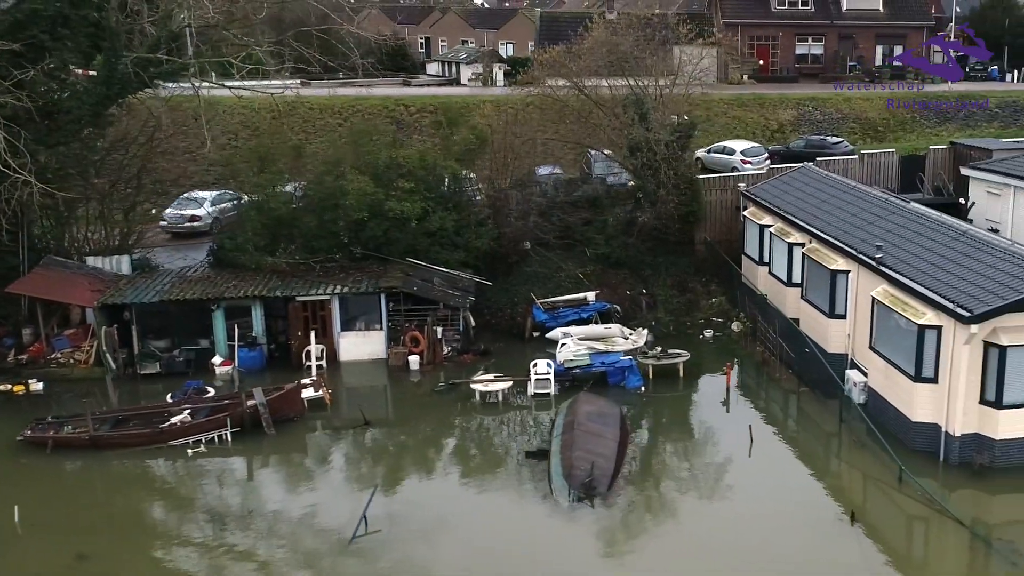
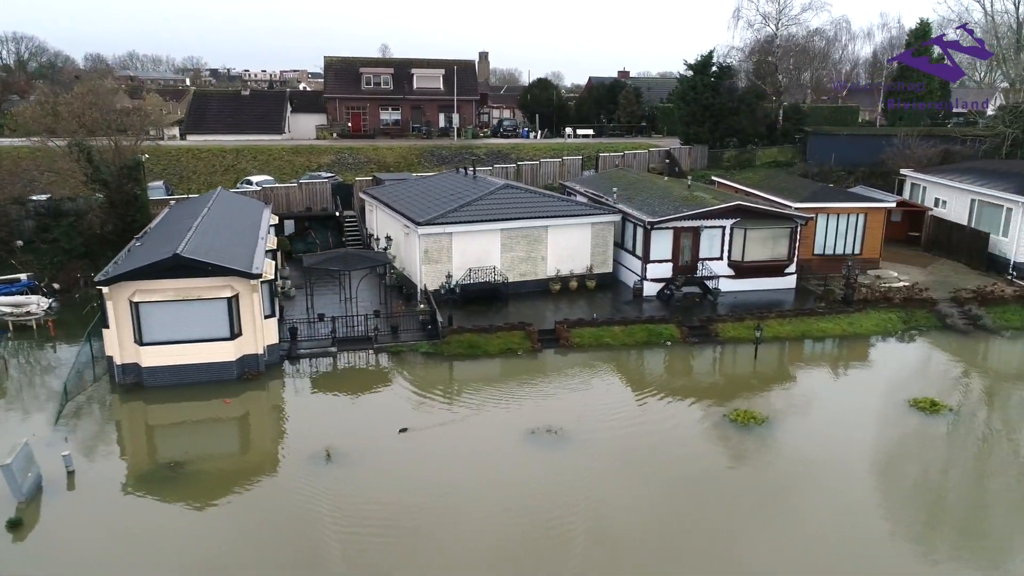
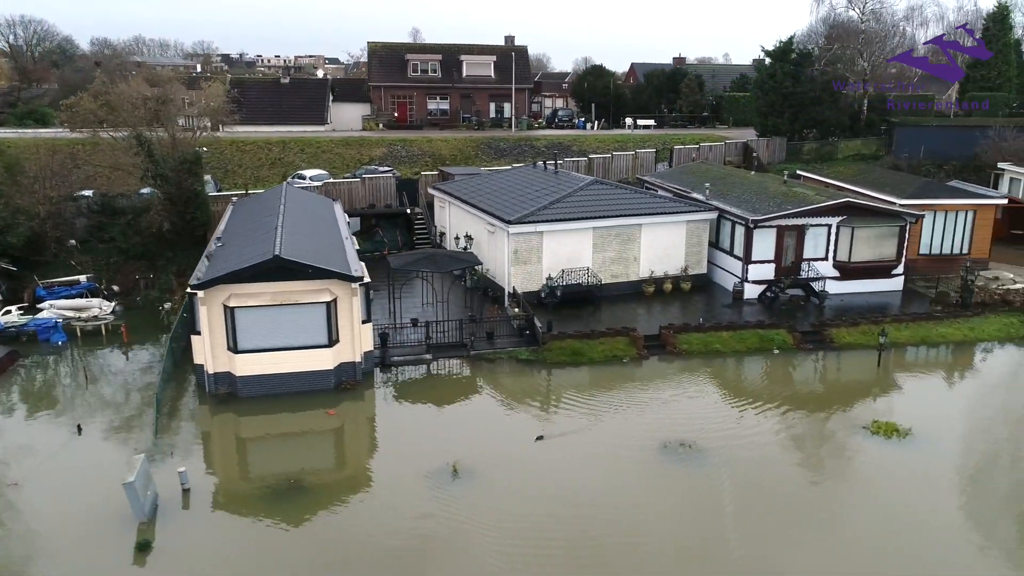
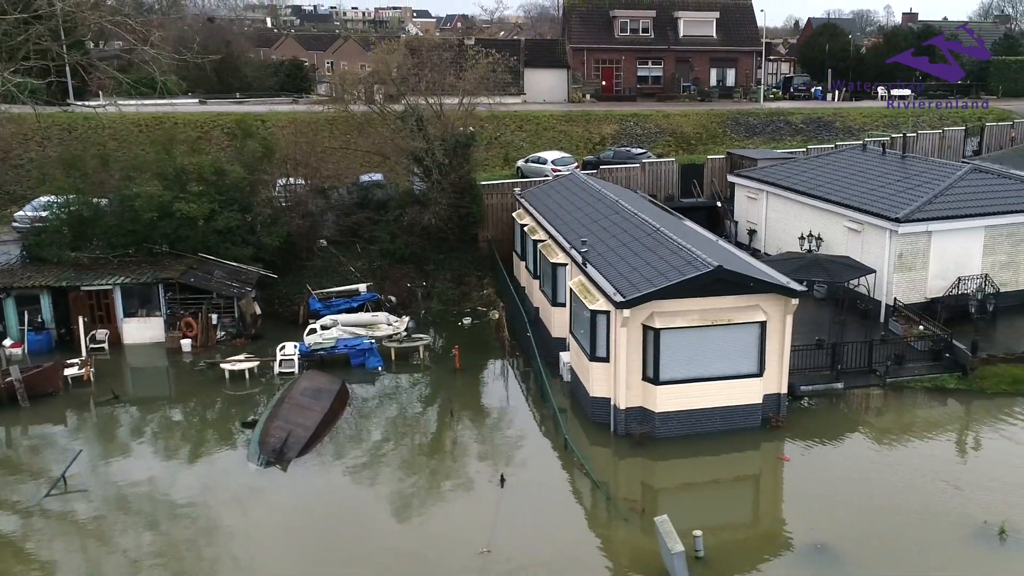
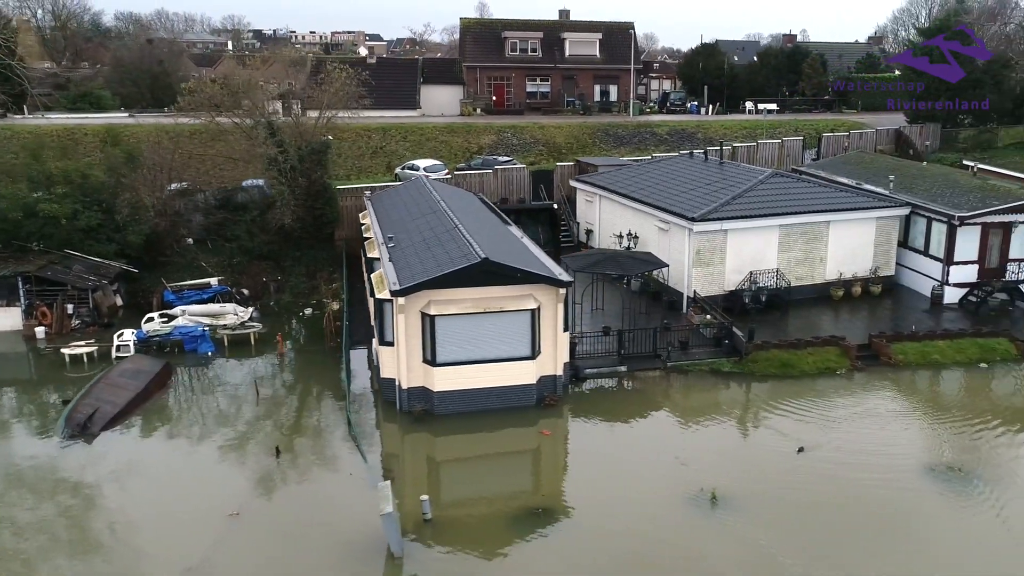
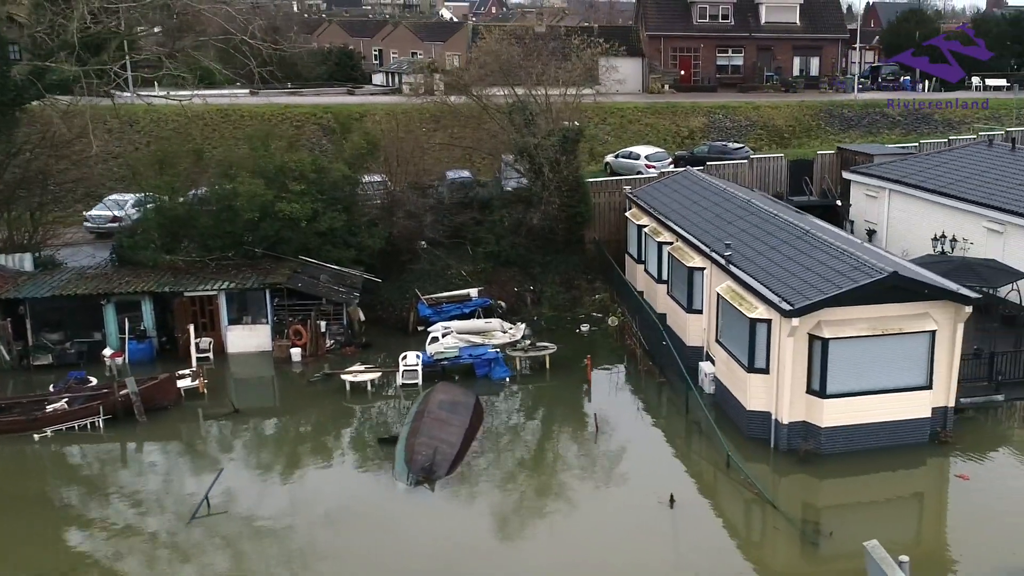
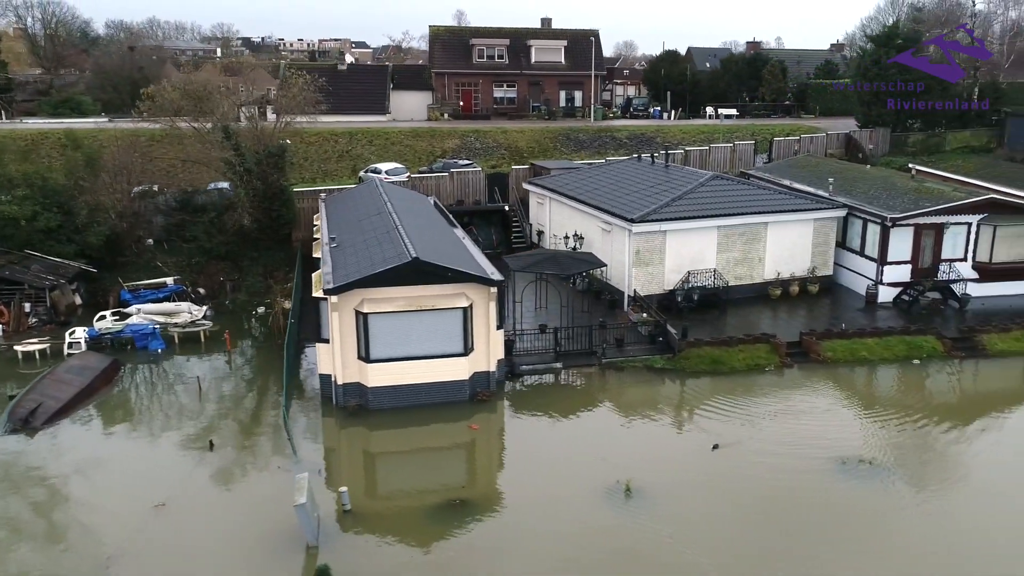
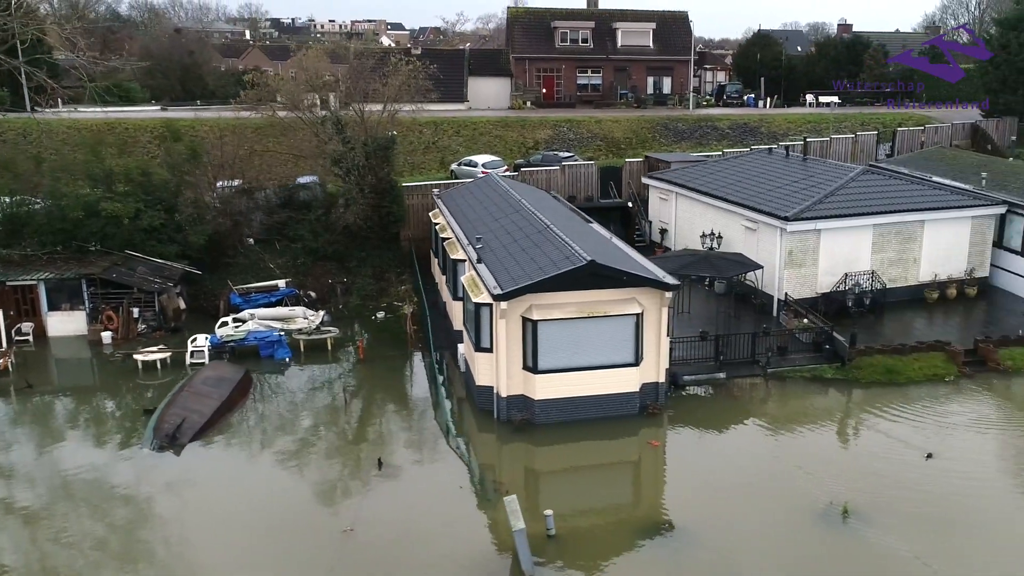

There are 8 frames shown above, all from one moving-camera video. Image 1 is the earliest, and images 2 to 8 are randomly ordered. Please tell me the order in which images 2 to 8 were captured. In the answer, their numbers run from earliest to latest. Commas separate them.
6, 4, 8, 5, 7, 3, 2
